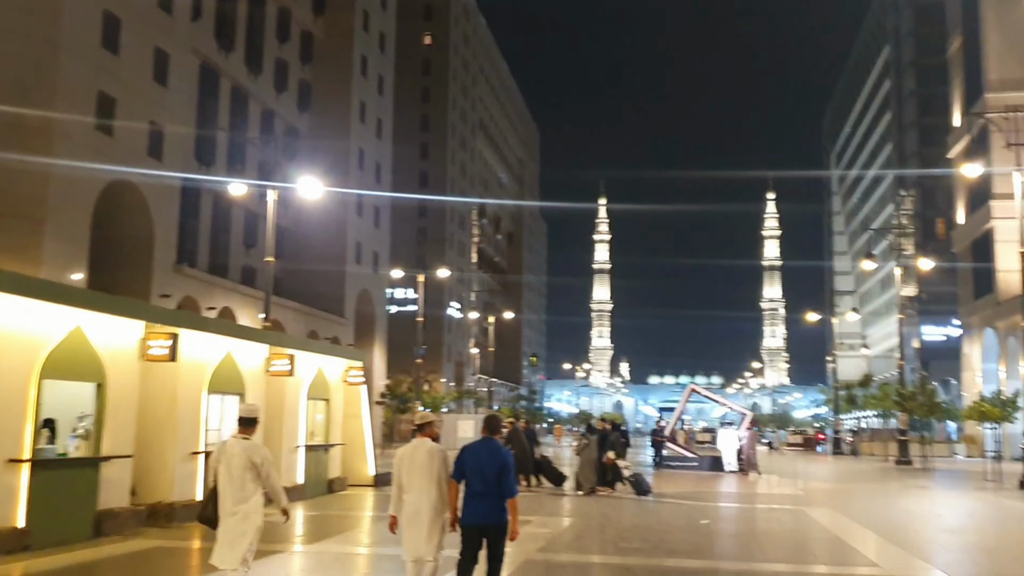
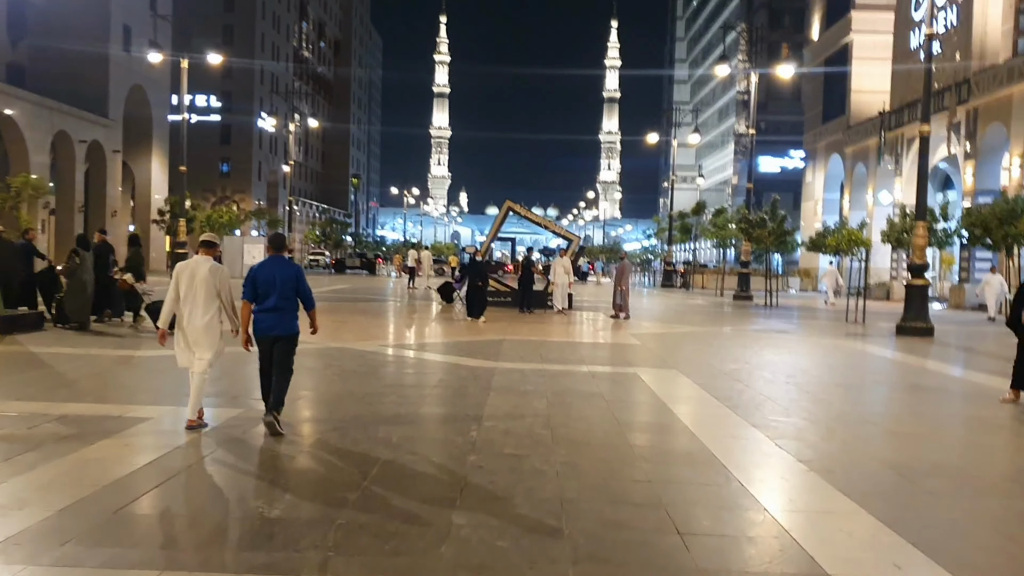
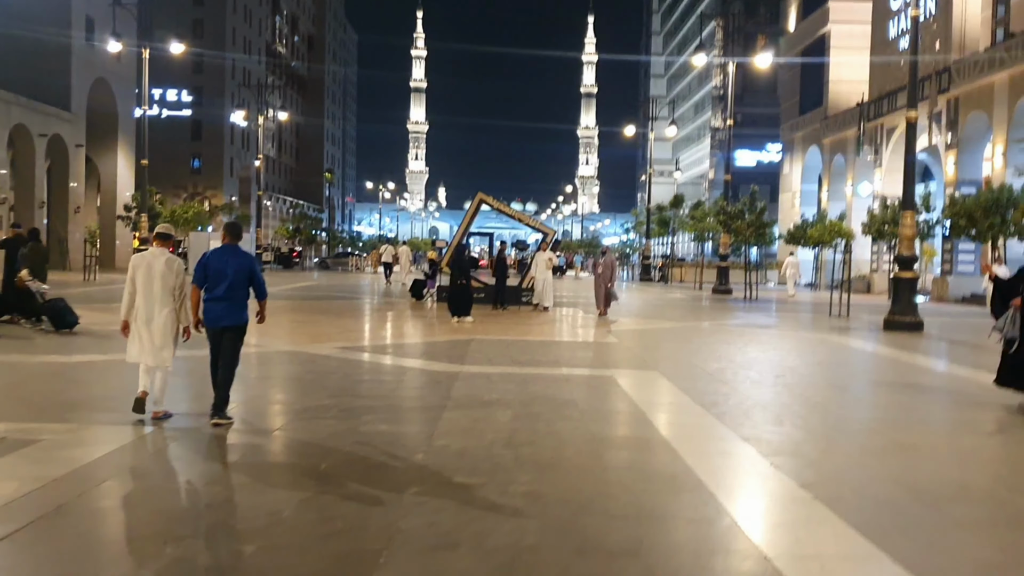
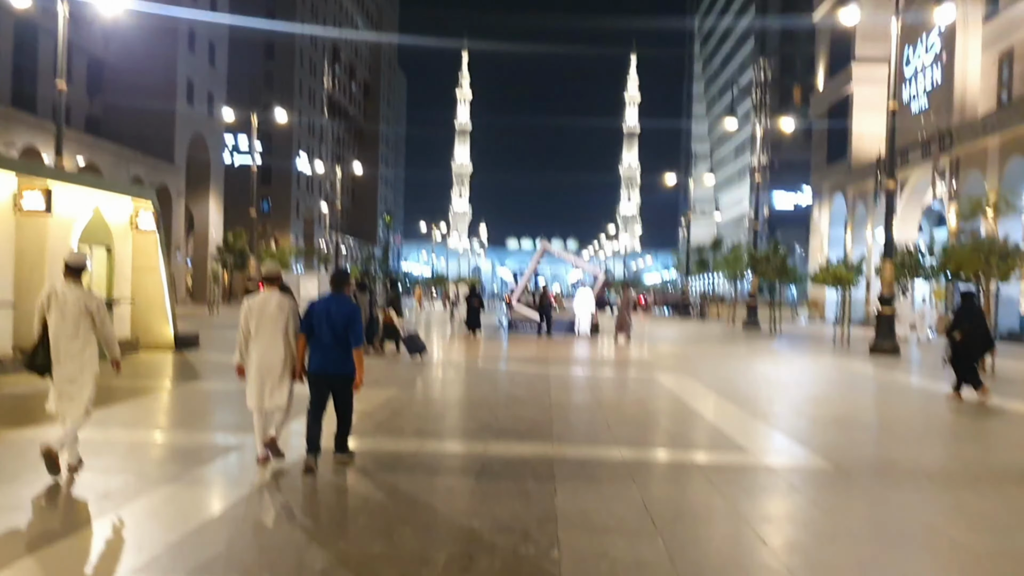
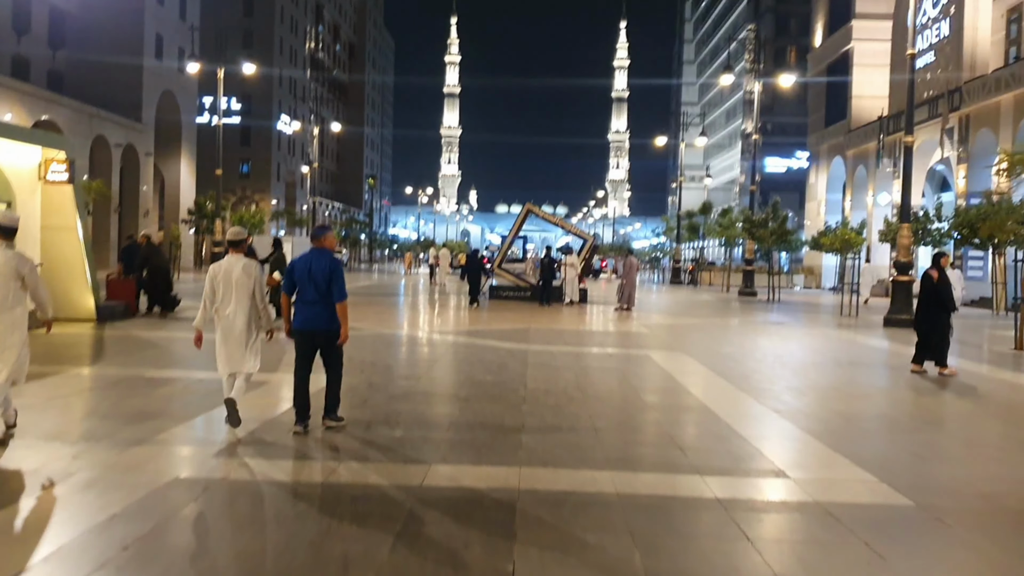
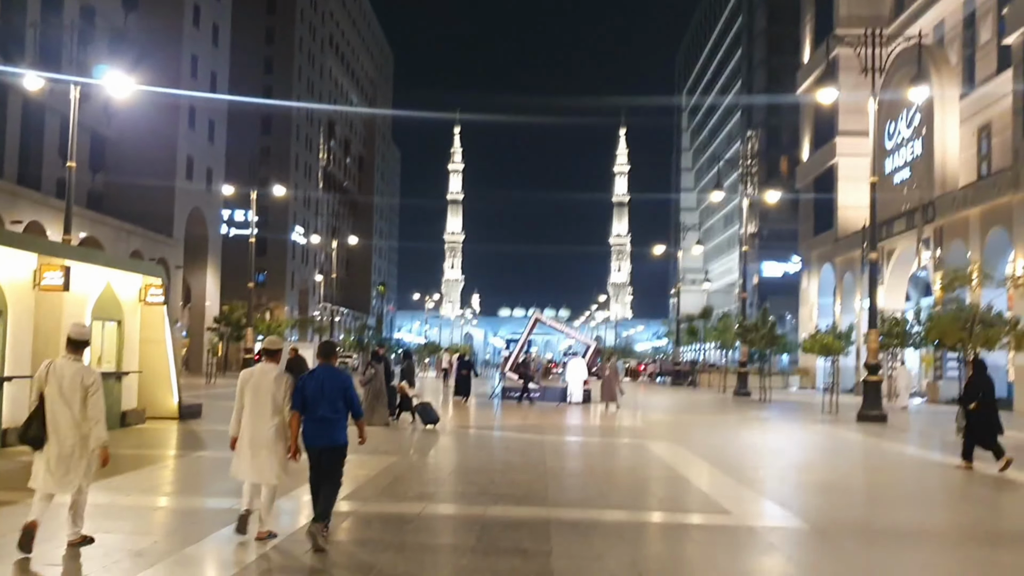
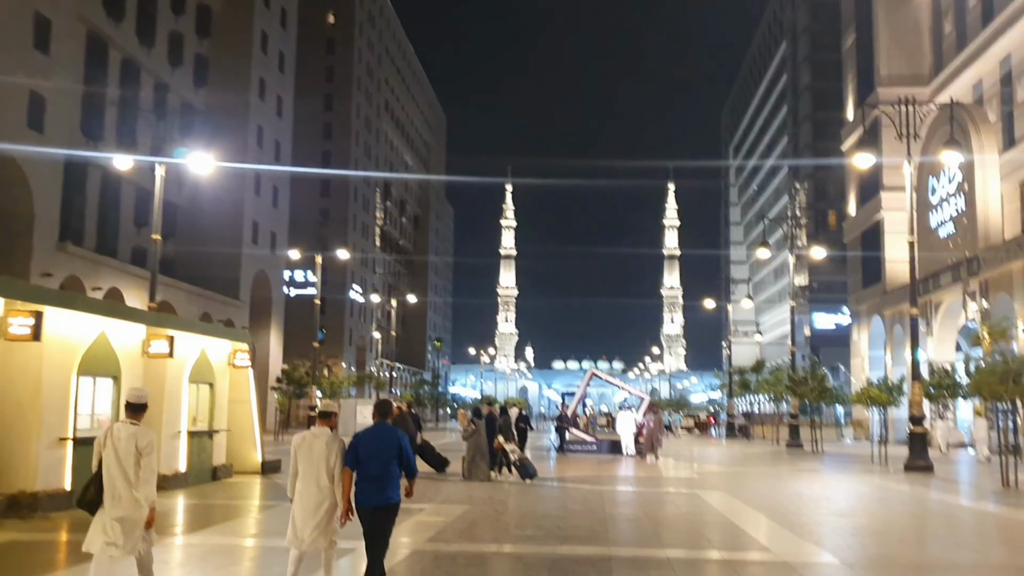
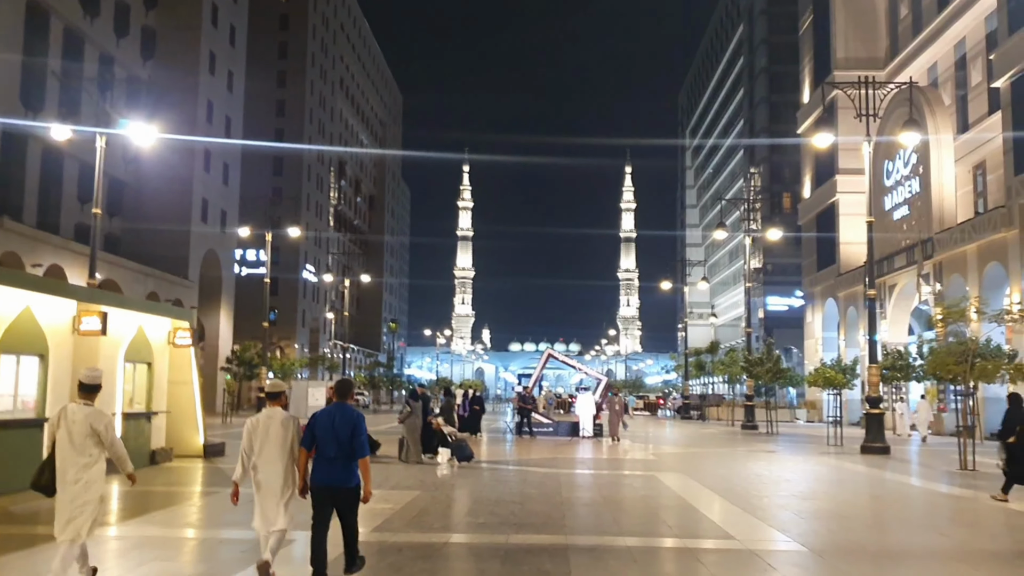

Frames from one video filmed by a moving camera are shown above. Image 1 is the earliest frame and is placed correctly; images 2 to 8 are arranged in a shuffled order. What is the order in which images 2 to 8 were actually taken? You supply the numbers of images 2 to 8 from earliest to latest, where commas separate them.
7, 8, 6, 4, 5, 2, 3
